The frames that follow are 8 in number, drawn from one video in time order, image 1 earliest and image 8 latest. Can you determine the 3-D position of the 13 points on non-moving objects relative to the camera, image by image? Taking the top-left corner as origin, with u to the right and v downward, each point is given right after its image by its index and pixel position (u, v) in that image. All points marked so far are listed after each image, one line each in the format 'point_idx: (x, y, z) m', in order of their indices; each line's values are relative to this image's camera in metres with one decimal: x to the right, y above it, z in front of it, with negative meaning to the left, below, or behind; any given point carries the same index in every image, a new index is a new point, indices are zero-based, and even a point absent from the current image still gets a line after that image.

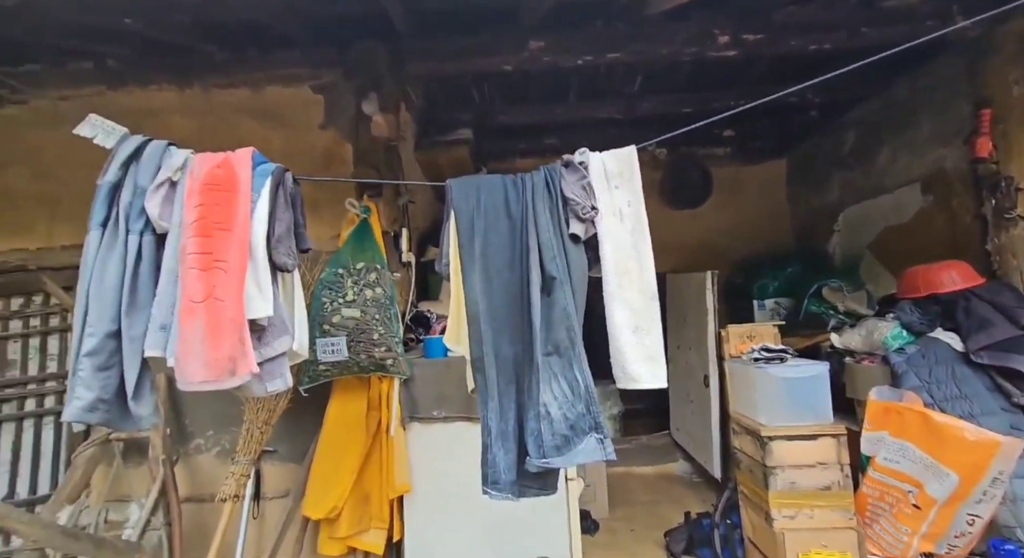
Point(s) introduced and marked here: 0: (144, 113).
0: (-1.6, +0.7, +2.3) m
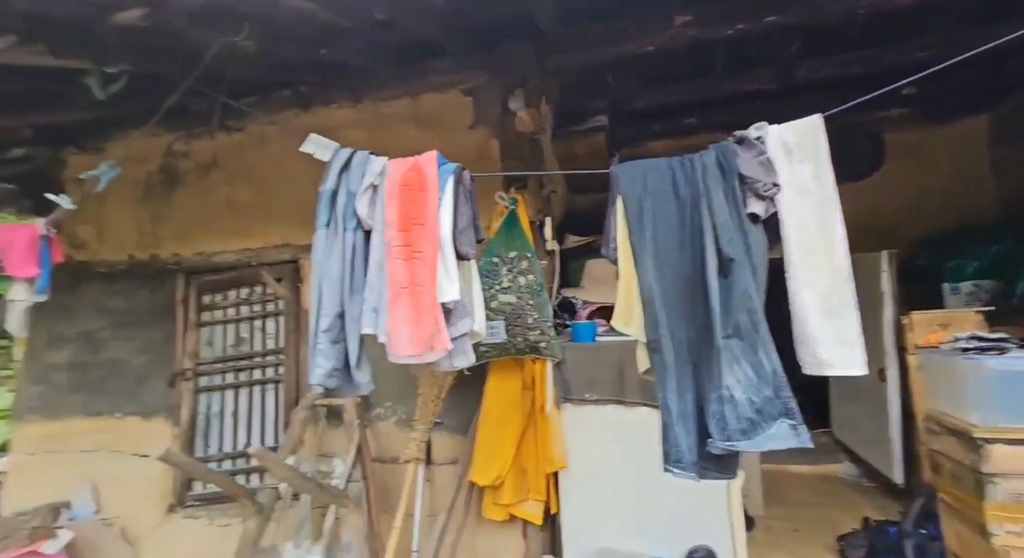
0: (-0.9, +0.8, +2.7) m
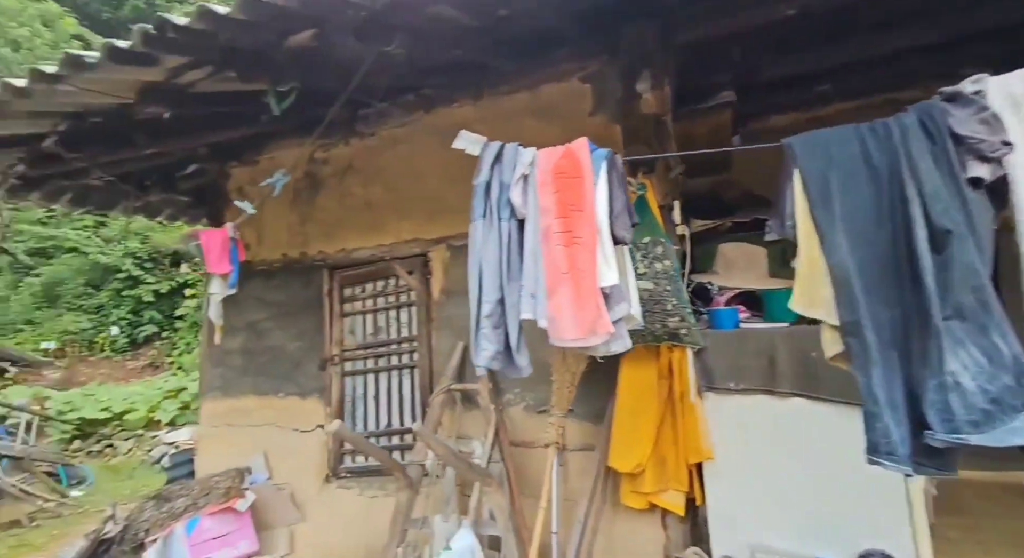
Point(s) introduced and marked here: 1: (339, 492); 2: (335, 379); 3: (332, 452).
0: (-0.3, +0.8, +2.8) m
1: (-1.0, -1.2, +2.9) m
2: (-1.1, -0.6, +3.2) m
3: (-1.0, -1.0, +3.0) m
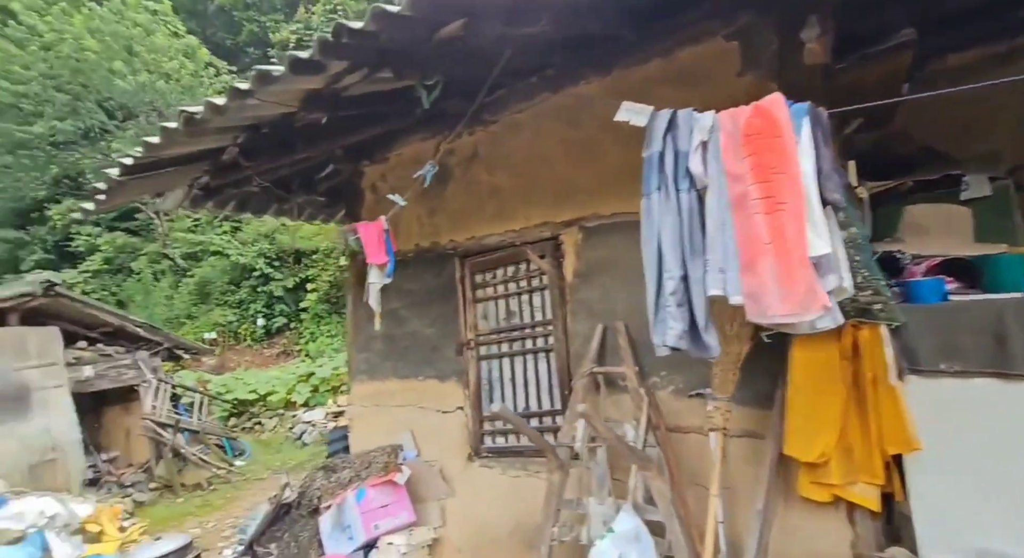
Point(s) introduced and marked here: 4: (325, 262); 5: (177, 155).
0: (+0.4, +0.9, +2.7) m
1: (-0.2, -1.1, +3.0) m
2: (-0.2, -0.5, +3.3) m
3: (-0.2, -0.9, +3.1) m
4: (-5.3, +0.3, +12.9) m
5: (-1.7, +0.6, +2.8) m
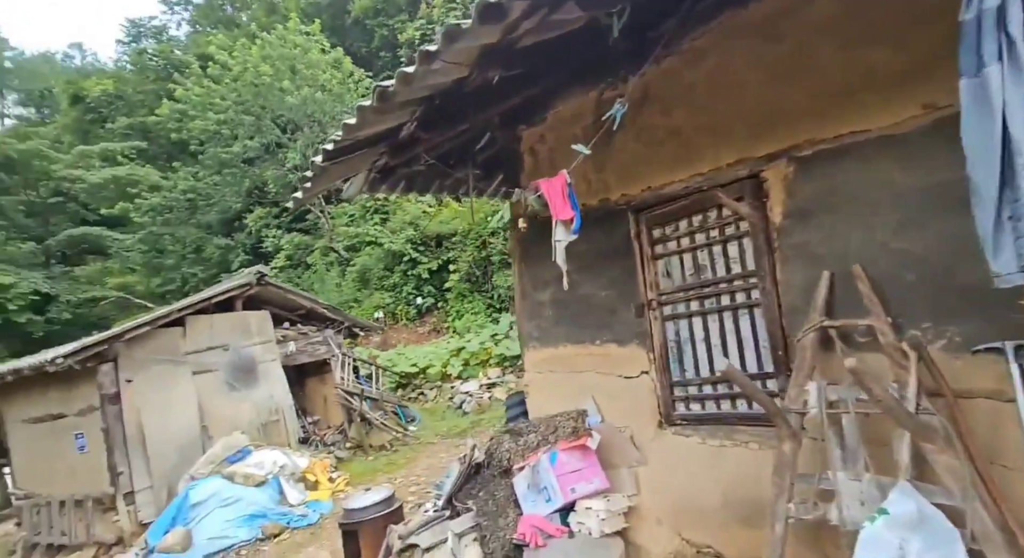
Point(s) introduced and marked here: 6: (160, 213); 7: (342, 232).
0: (+1.2, +1.2, +2.3) m
1: (+0.9, -0.8, +2.8) m
2: (+0.8, -0.2, +3.0) m
3: (+0.8, -0.6, +2.9) m
4: (-1.5, +0.9, +13.6) m
5: (-0.8, +0.8, +2.9) m
6: (-11.9, +2.2, +17.9) m
7: (-5.3, +1.3, +15.7) m
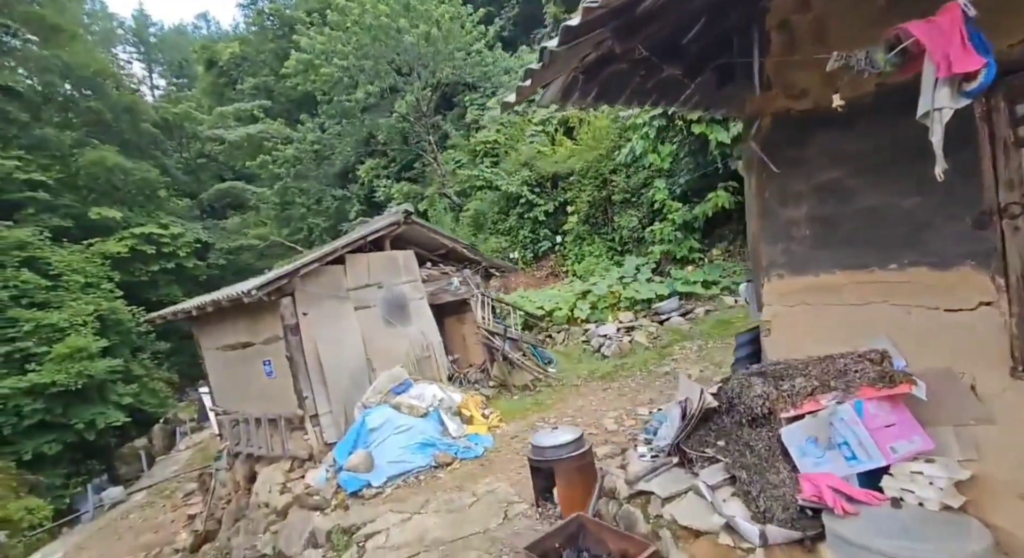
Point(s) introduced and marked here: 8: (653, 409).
0: (+2.3, +1.5, +1.3) m
1: (+2.1, -0.4, +2.1) m
2: (+2.1, +0.2, +2.2) m
3: (+2.1, -0.2, +2.2) m
4: (+1.7, +2.4, +12.9) m
5: (+0.5, +1.2, +2.3) m
6: (-7.7, +4.1, +18.9) m
7: (-1.6, +3.0, +15.6) m
8: (+1.7, -1.5, +6.2) m
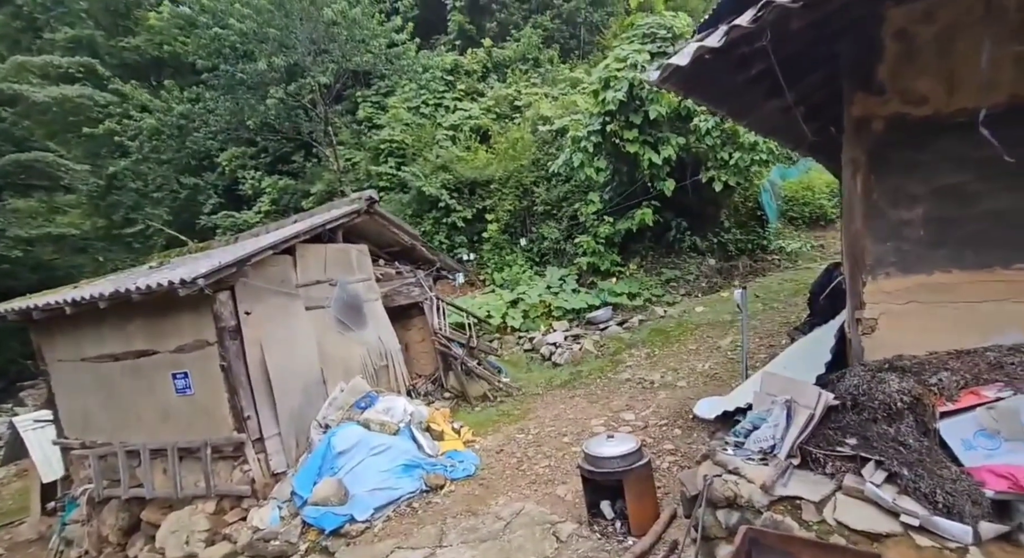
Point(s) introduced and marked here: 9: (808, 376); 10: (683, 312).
0: (+3.5, +1.5, +1.8) m
1: (+3.1, -0.4, +2.4) m
2: (+3.1, +0.2, +2.6) m
3: (+3.1, -0.2, +2.5) m
4: (-0.3, +2.1, +12.8) m
5: (+1.5, +1.3, +2.2) m
6: (-10.9, +4.1, +15.9) m
7: (-4.2, +2.8, +14.4) m
8: (+1.5, -1.6, +6.2) m
9: (+2.1, -0.7, +3.8) m
10: (+3.2, -0.6, +10.0) m
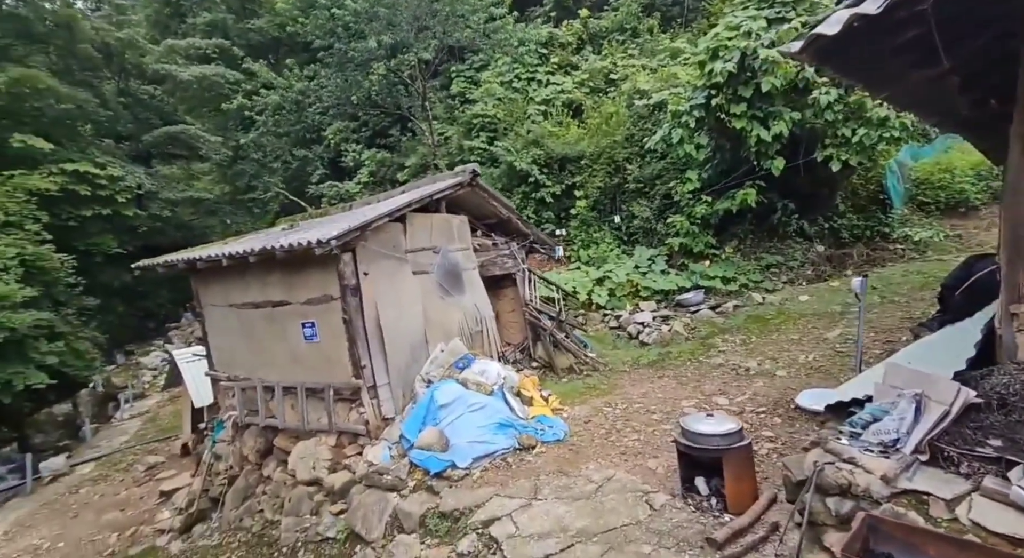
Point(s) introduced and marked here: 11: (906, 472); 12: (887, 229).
0: (+4.1, +1.4, +1.2) m
1: (+3.6, -0.4, +1.9) m
2: (+3.6, +0.2, +2.1) m
3: (+3.6, -0.2, +2.0) m
4: (+2.0, +2.7, +12.6) m
5: (+2.1, +1.3, +1.9) m
6: (-8.0, +5.4, +17.2) m
7: (-1.6, +3.7, +14.8) m
8: (+2.5, -1.4, +6.0) m
9: (+2.8, -0.6, +3.5) m
10: (+4.9, -0.4, +9.5) m
11: (+2.1, -1.0, +2.9) m
12: (+7.8, +1.0, +11.1) m
